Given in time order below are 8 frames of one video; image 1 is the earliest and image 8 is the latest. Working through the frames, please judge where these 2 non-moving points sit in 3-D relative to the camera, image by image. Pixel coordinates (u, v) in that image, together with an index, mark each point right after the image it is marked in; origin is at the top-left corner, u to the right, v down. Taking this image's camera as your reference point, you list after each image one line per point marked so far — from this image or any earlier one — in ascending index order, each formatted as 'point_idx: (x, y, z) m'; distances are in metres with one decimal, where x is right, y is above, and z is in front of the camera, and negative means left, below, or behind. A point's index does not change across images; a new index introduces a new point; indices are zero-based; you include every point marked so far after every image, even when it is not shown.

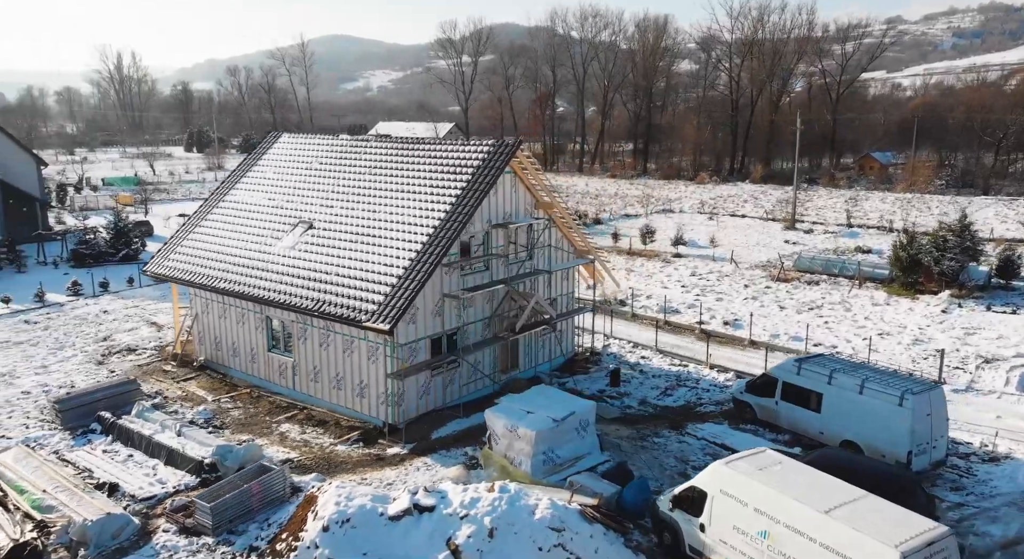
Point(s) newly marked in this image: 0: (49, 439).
0: (-8.8, -3.0, +14.9) m
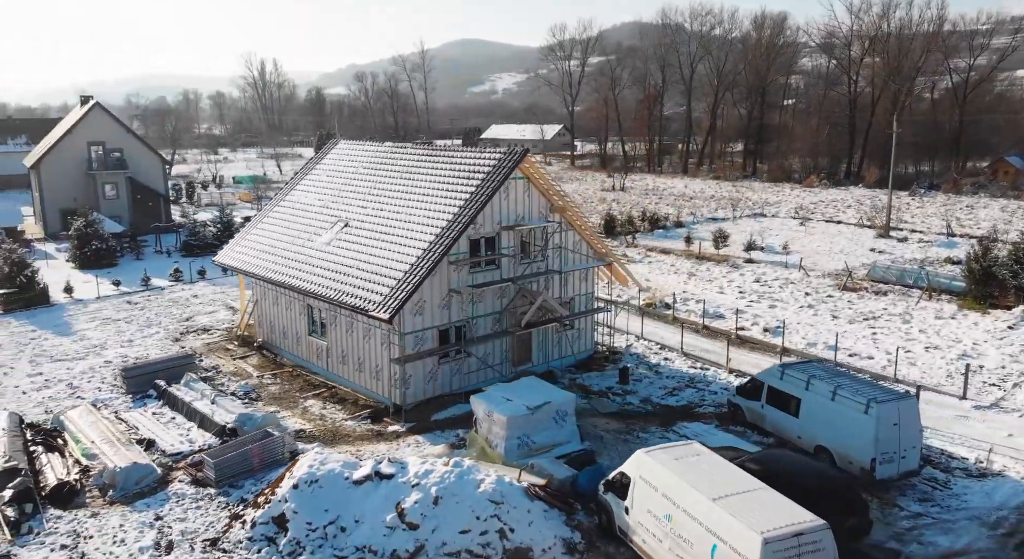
0: (-8.9, -2.7, +17.5) m
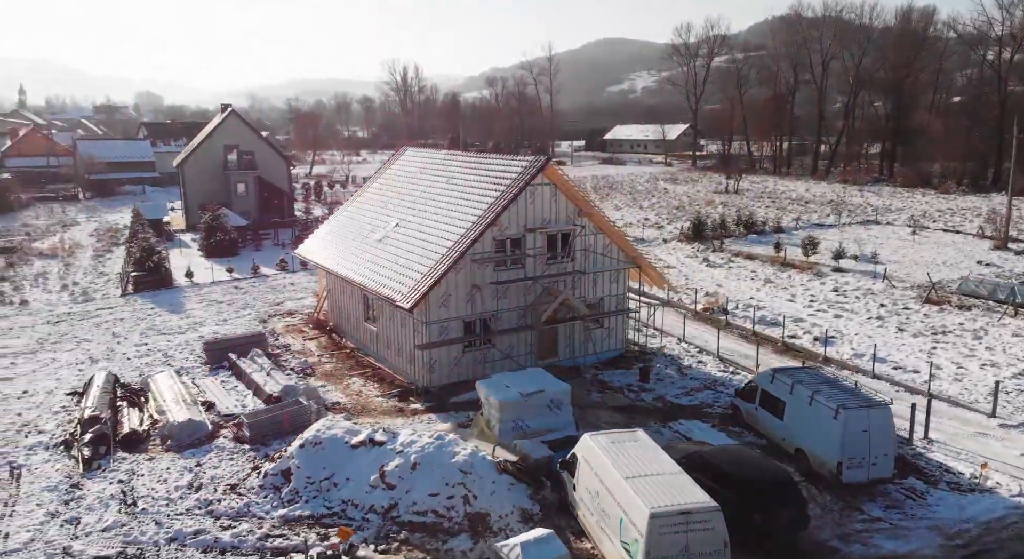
0: (-8.4, -2.4, +20.6) m
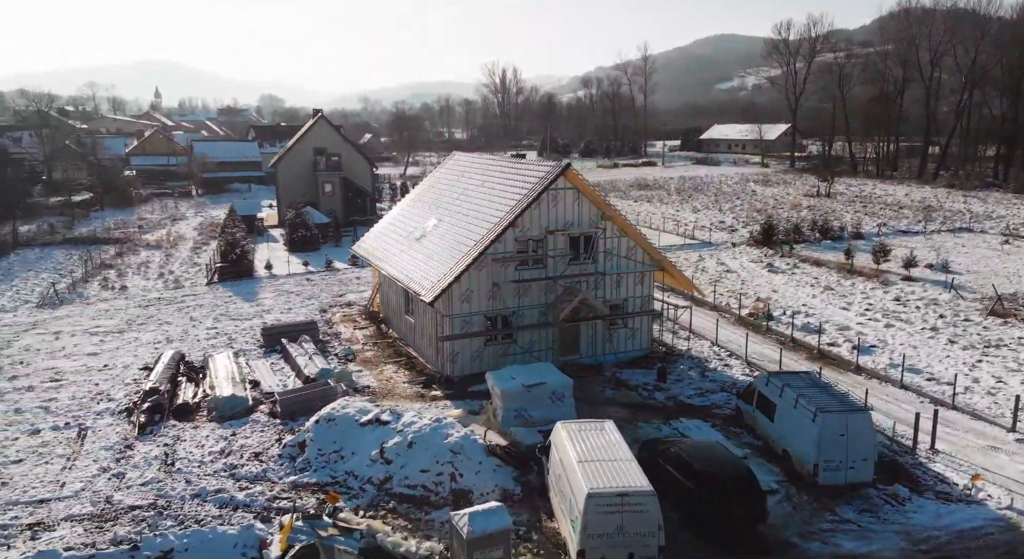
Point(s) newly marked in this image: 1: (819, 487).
0: (-7.7, -2.1, +22.8) m
1: (+5.8, -3.9, +14.6) m
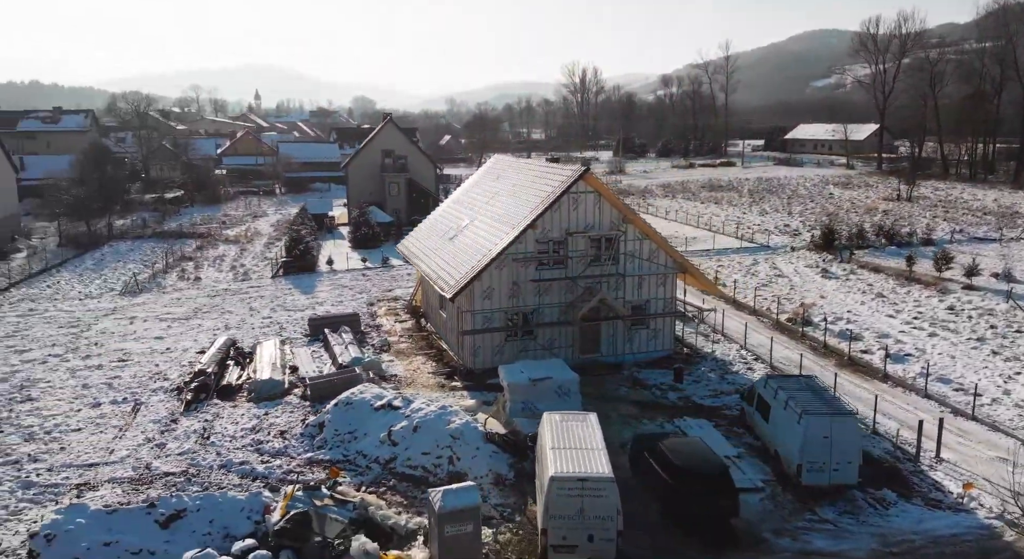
0: (-6.8, -1.9, +24.5) m
1: (+5.6, -4.0, +14.9) m
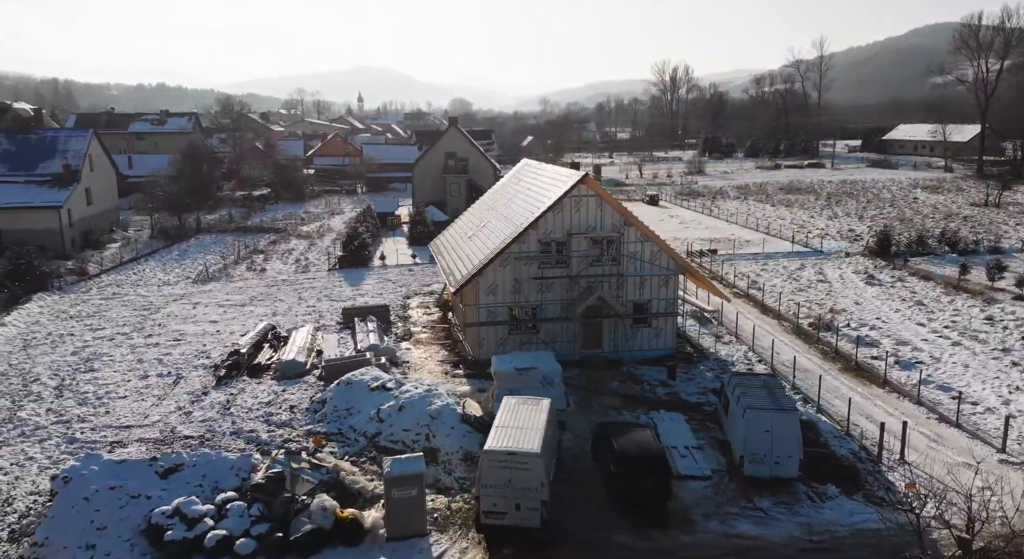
0: (-6.3, -1.7, +26.8) m
1: (+4.8, -4.0, +15.8) m
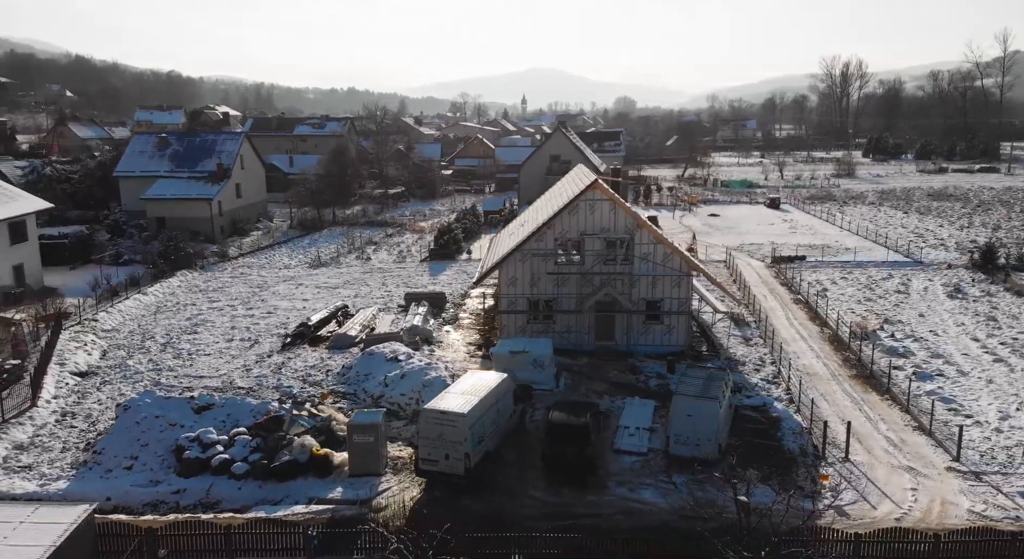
0: (-4.7, -1.2, +30.7) m
1: (+3.6, -4.0, +17.6) m
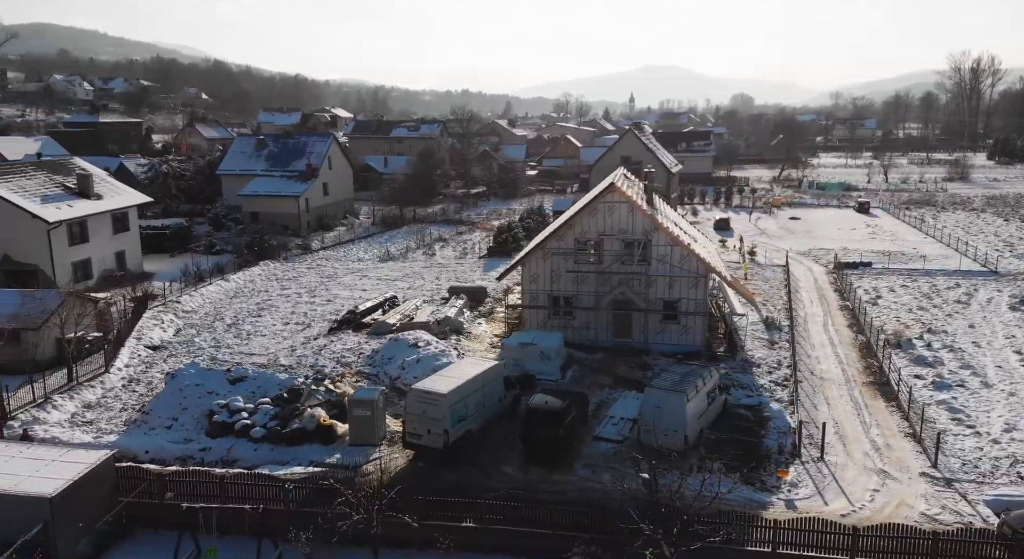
0: (-3.1, -1.0, +32.8) m
1: (+3.2, -4.0, +18.6) m
